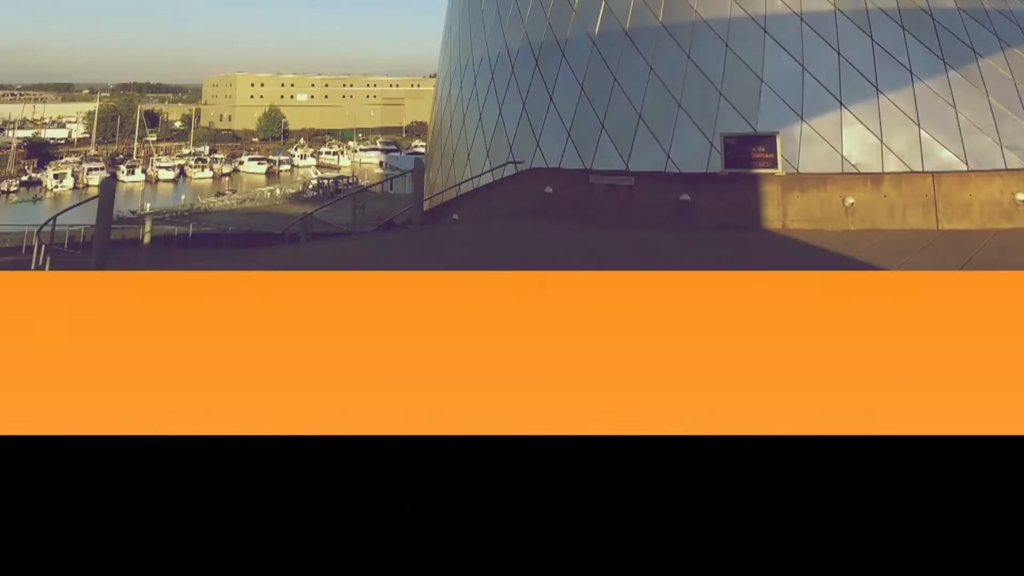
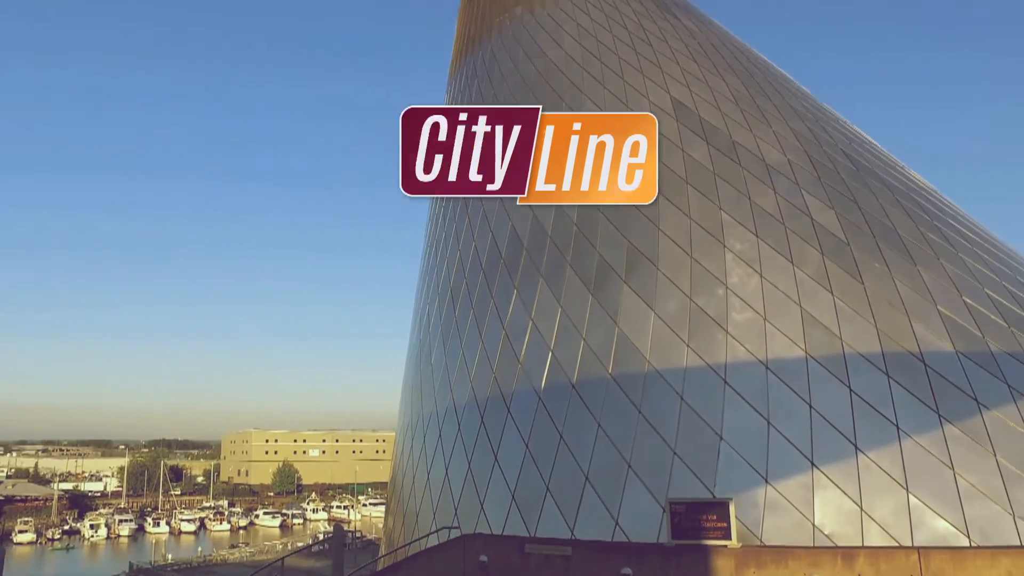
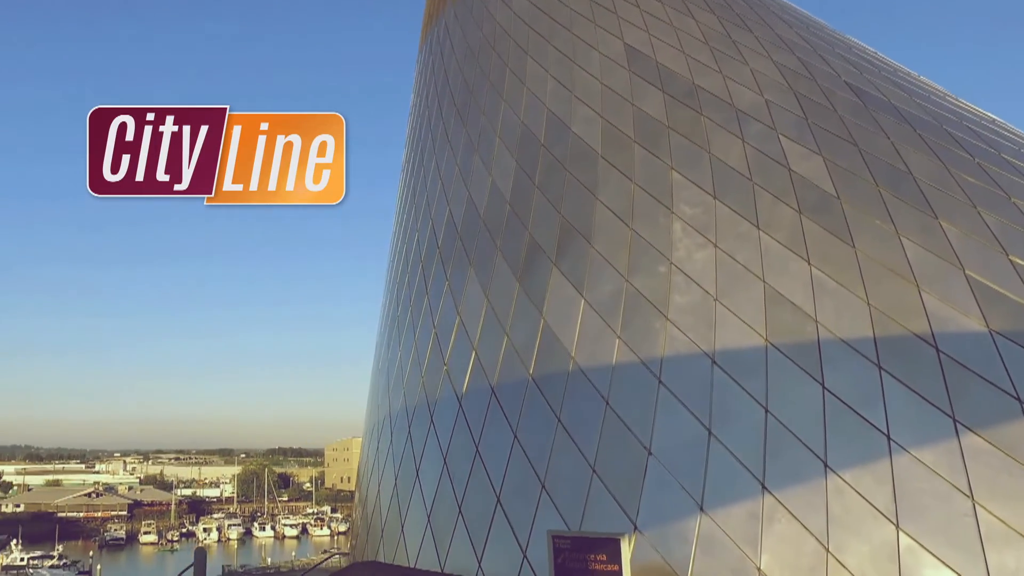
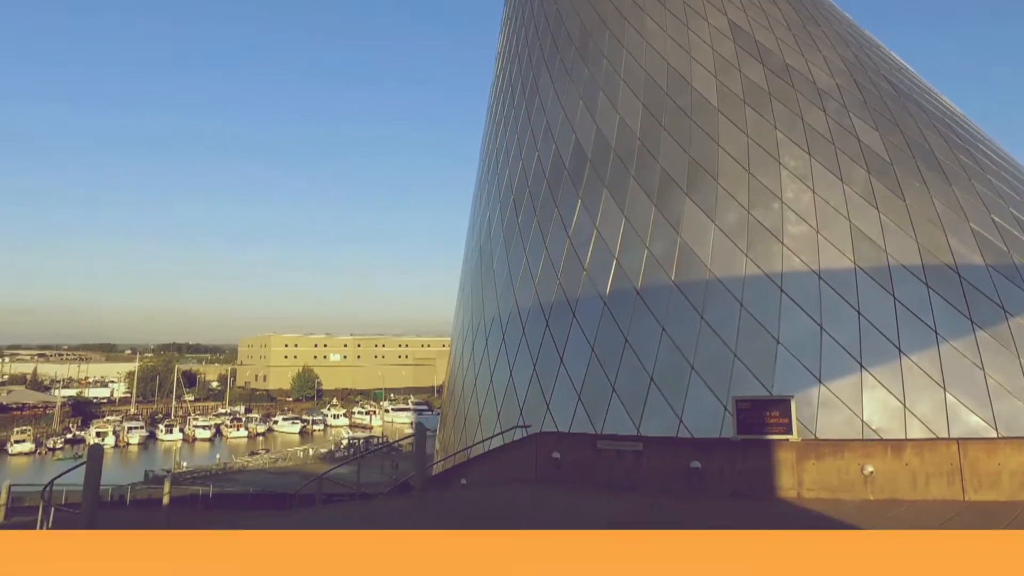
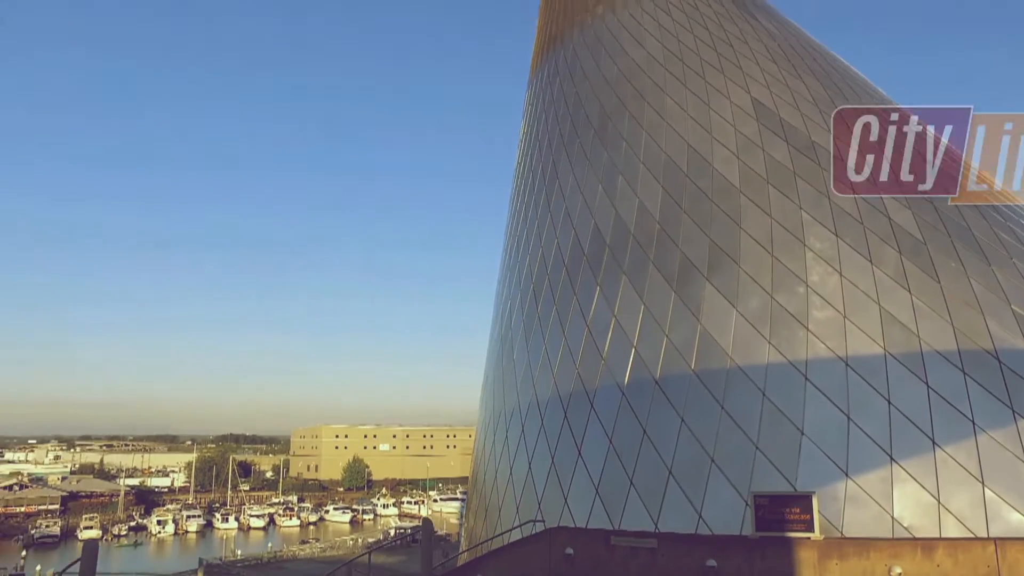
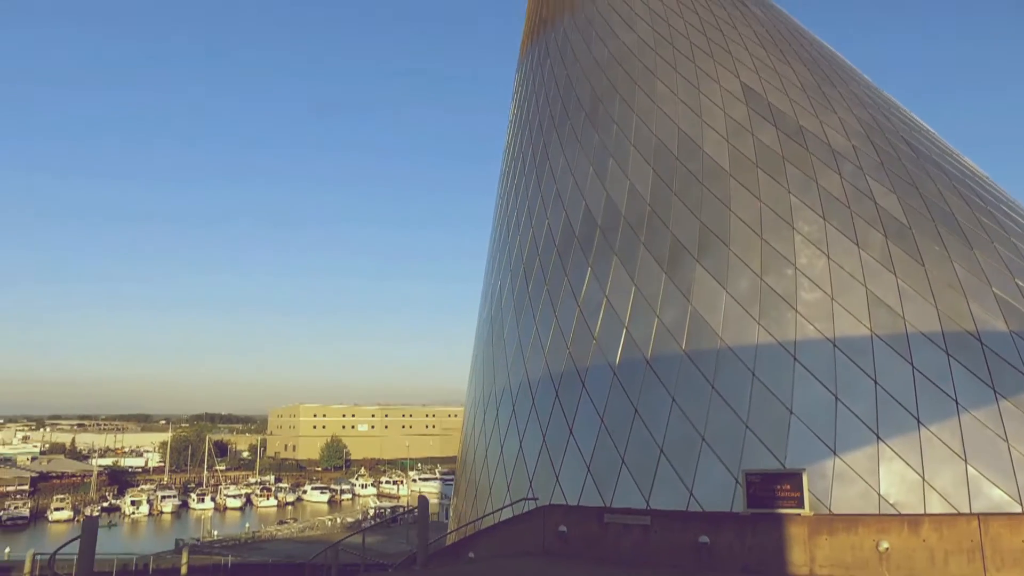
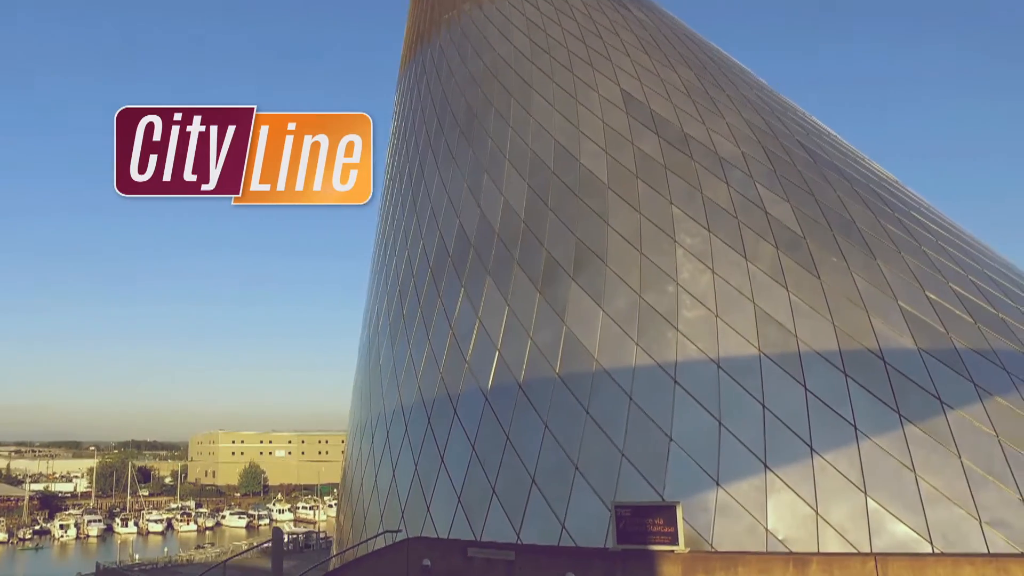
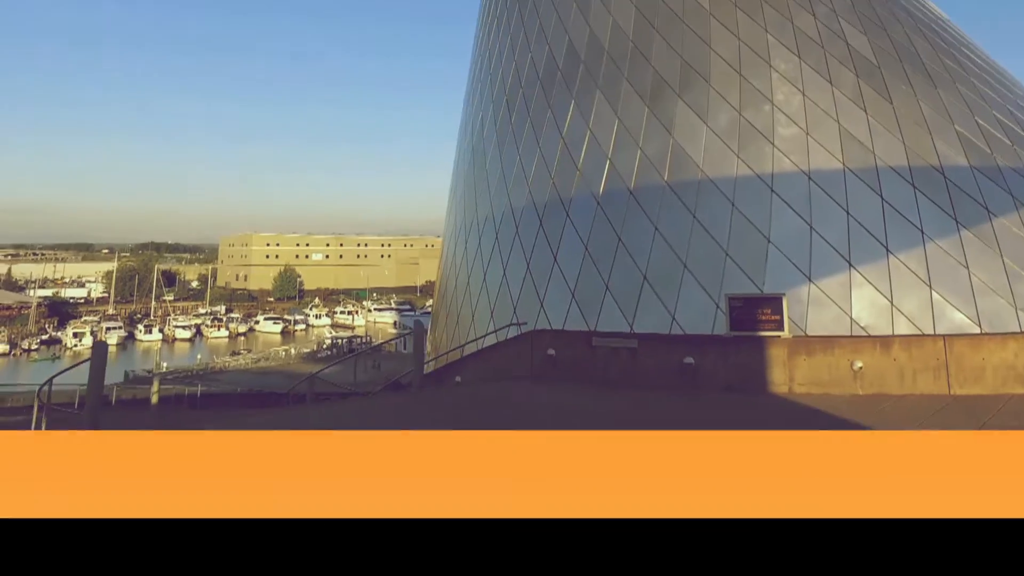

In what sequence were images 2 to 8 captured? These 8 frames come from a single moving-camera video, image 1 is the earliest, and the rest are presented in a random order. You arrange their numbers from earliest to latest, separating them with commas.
8, 4, 6, 5, 2, 7, 3
